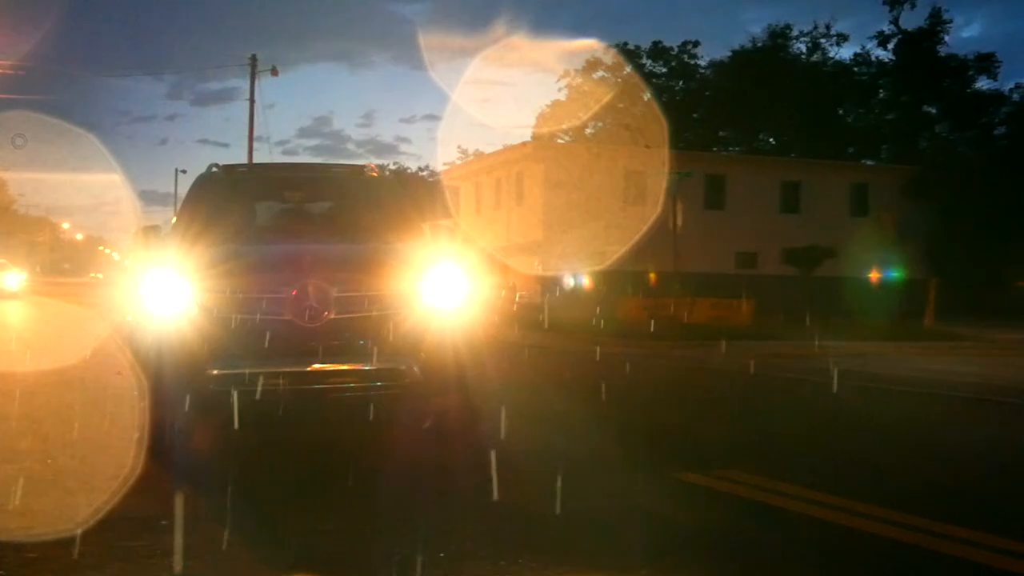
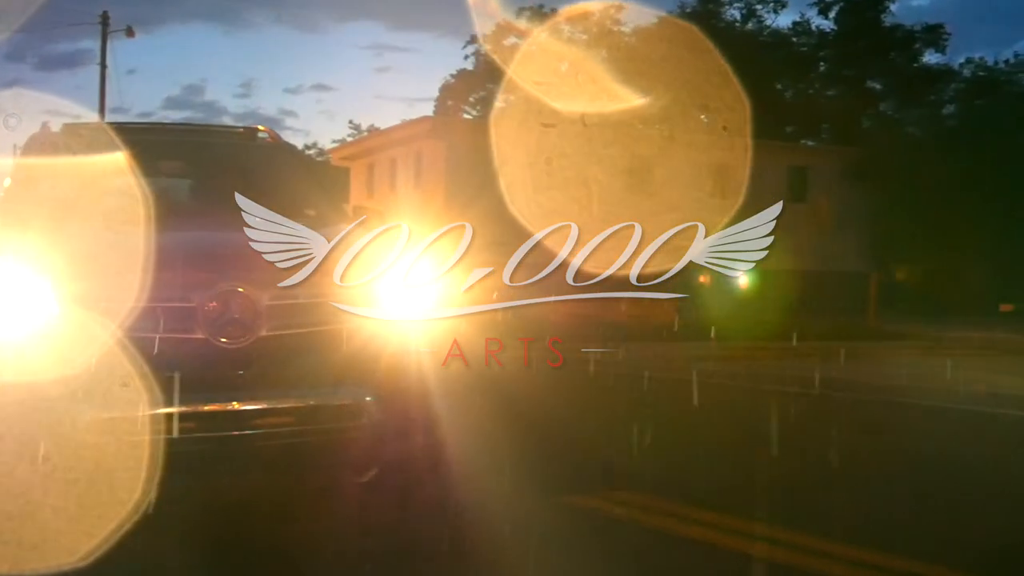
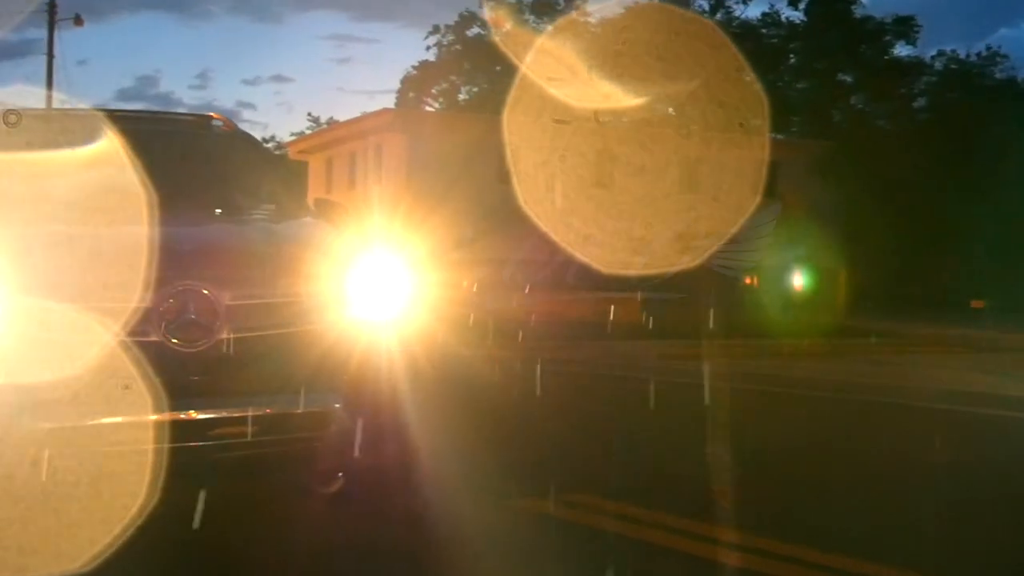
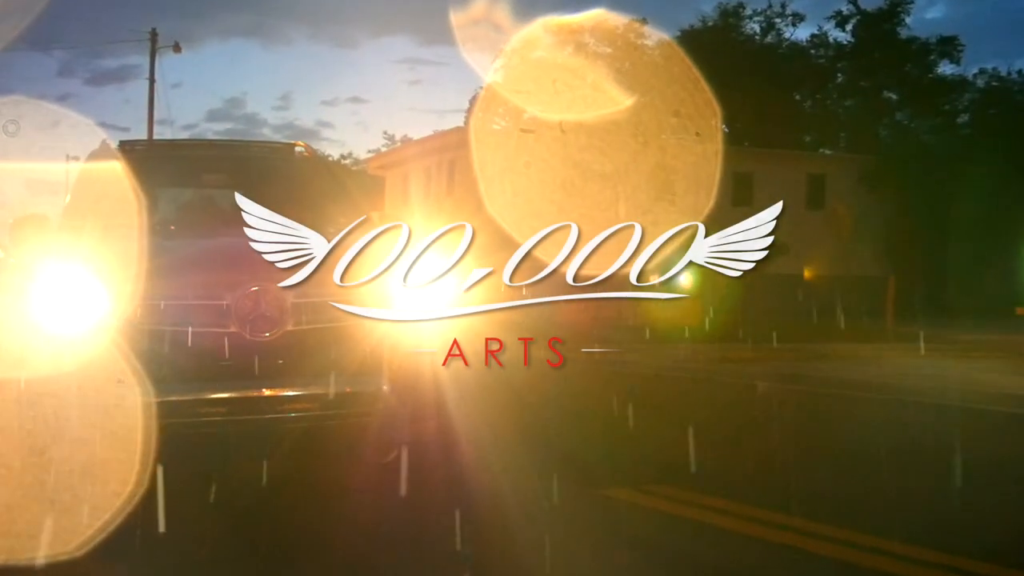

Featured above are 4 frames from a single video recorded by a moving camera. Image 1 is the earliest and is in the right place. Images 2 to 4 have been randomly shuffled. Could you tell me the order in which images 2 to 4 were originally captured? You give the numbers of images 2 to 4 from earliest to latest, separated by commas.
4, 2, 3
